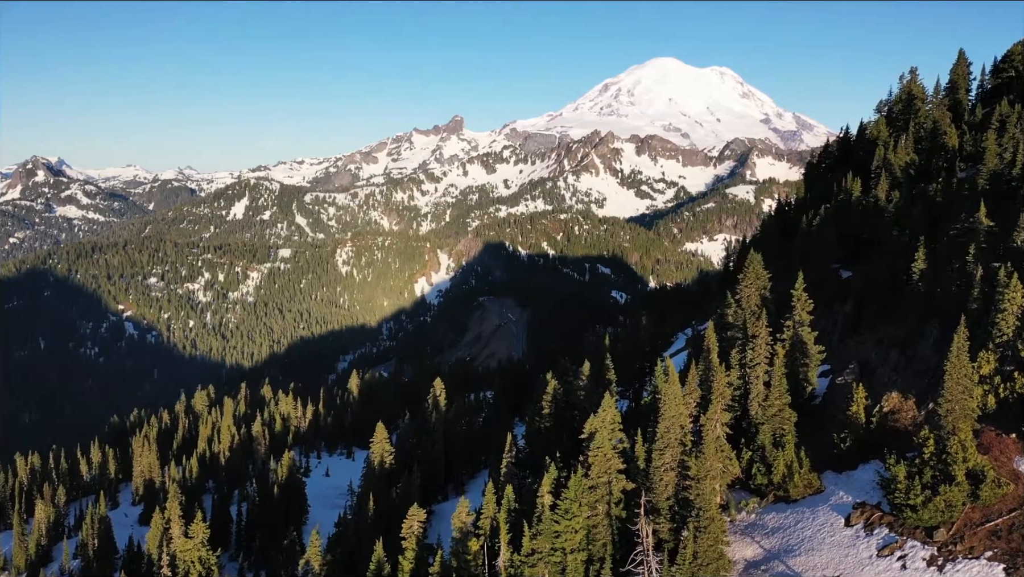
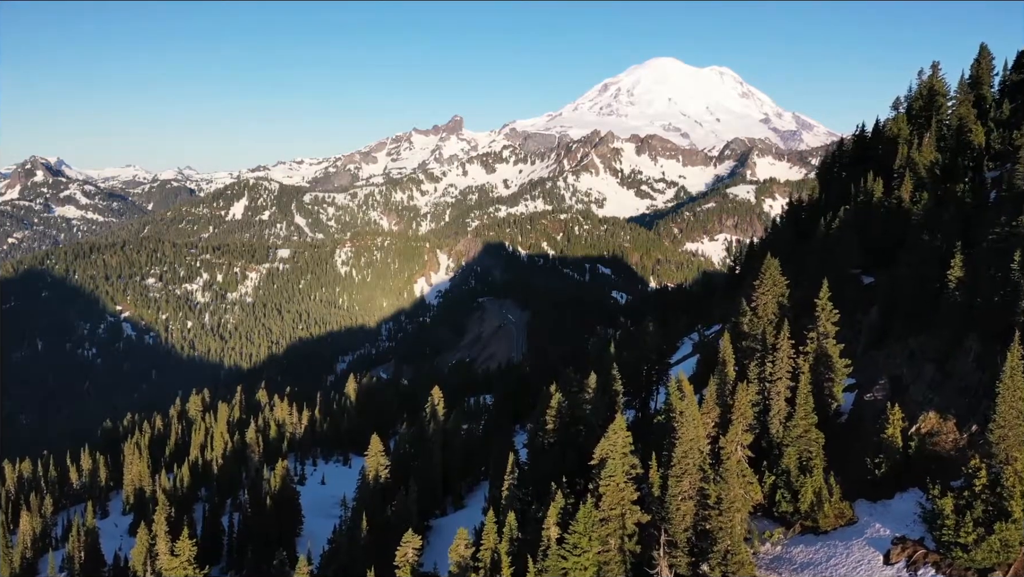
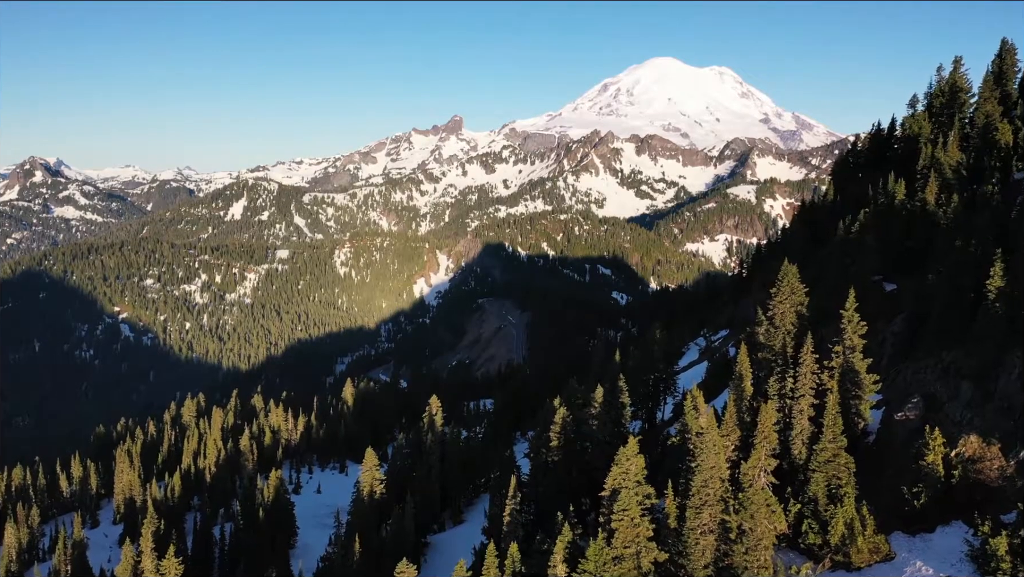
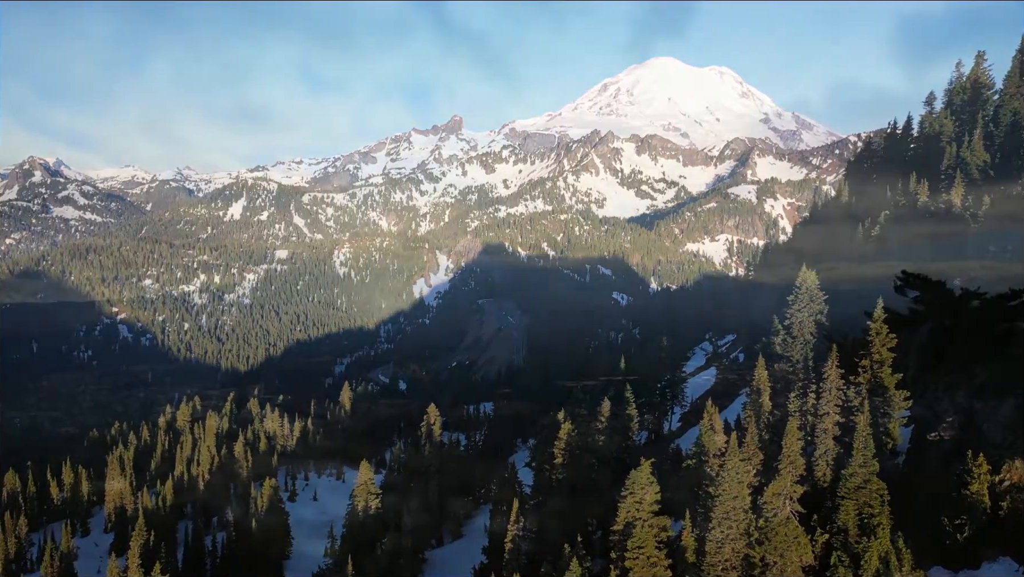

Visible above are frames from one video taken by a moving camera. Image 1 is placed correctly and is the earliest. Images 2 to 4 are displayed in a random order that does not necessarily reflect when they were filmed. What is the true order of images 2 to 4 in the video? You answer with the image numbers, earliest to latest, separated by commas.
2, 3, 4
